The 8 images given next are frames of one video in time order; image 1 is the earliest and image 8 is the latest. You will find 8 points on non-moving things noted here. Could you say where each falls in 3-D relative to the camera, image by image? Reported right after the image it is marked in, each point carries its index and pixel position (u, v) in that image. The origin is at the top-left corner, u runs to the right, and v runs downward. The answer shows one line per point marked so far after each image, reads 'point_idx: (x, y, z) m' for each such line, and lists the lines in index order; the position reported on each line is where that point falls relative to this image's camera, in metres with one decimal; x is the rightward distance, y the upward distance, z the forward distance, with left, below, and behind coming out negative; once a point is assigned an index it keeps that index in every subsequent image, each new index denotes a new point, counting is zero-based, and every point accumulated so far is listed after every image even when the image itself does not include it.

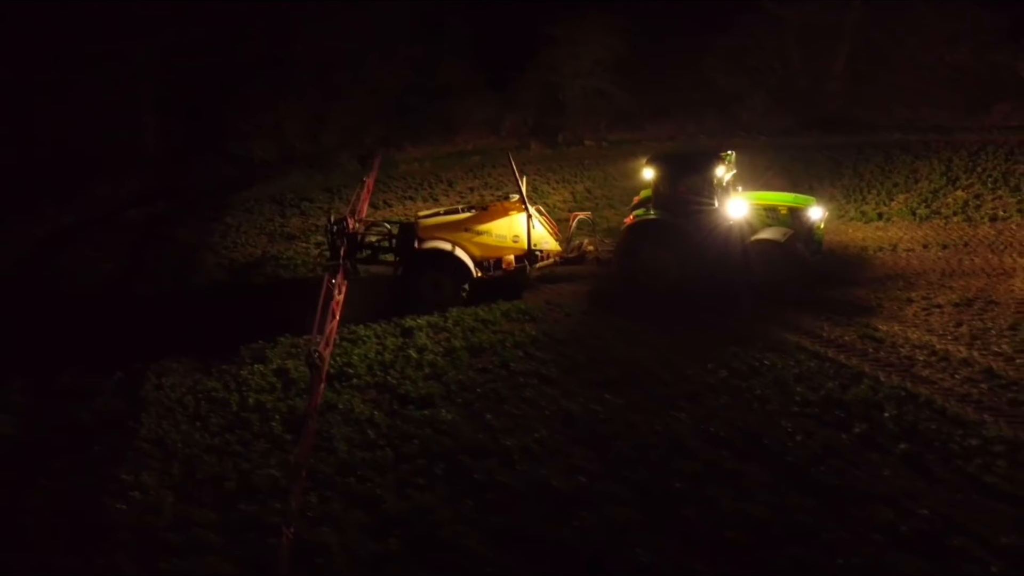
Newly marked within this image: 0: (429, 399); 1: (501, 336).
0: (-1.1, -1.4, +10.4) m
1: (-0.1, -0.7, +11.8) m
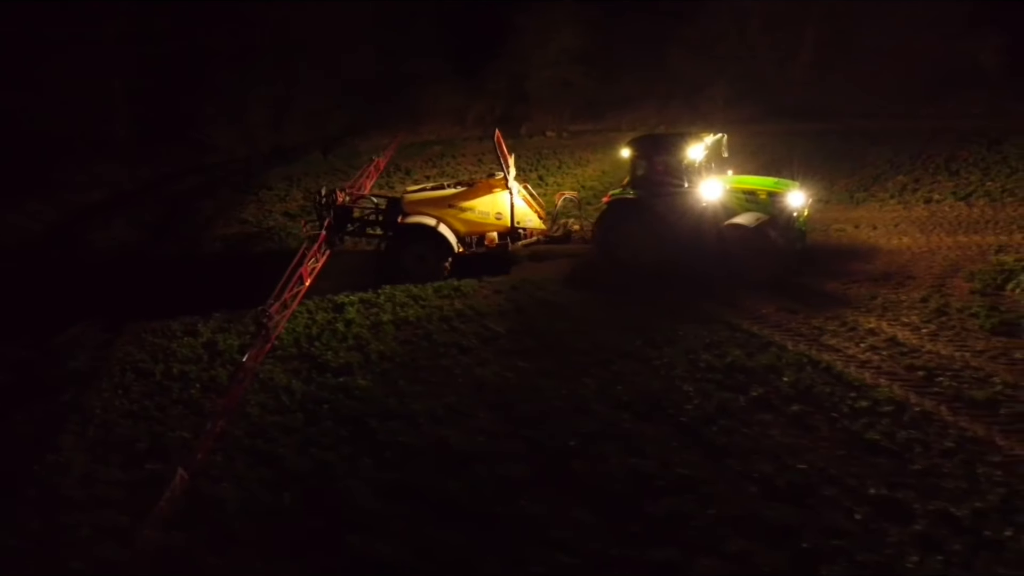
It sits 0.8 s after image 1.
0: (-2.1, -1.0, +10.6) m
1: (-1.2, -0.4, +12.0) m
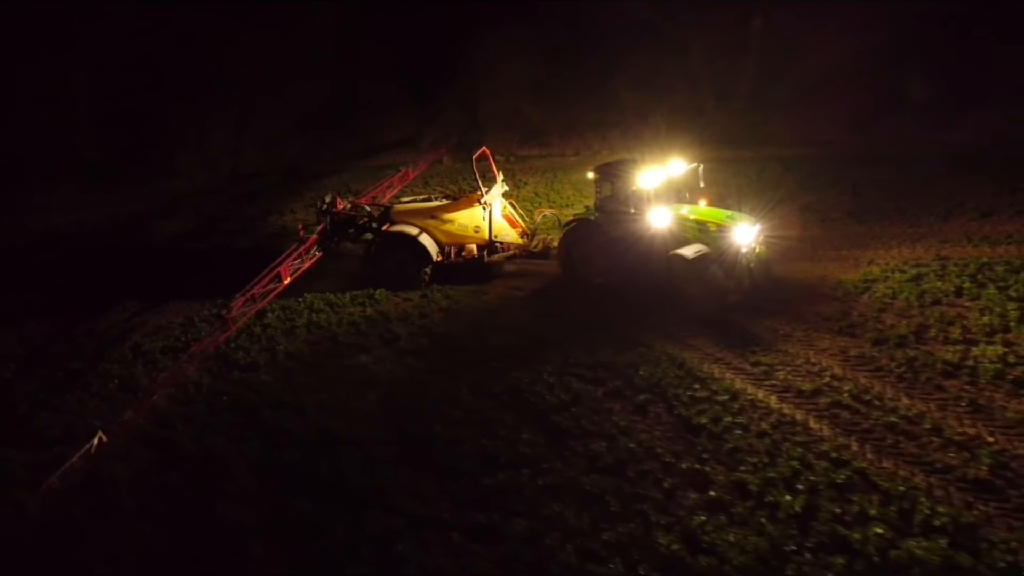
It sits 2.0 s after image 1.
0: (-3.7, -1.1, +11.6) m
1: (-2.7, -0.5, +13.0) m
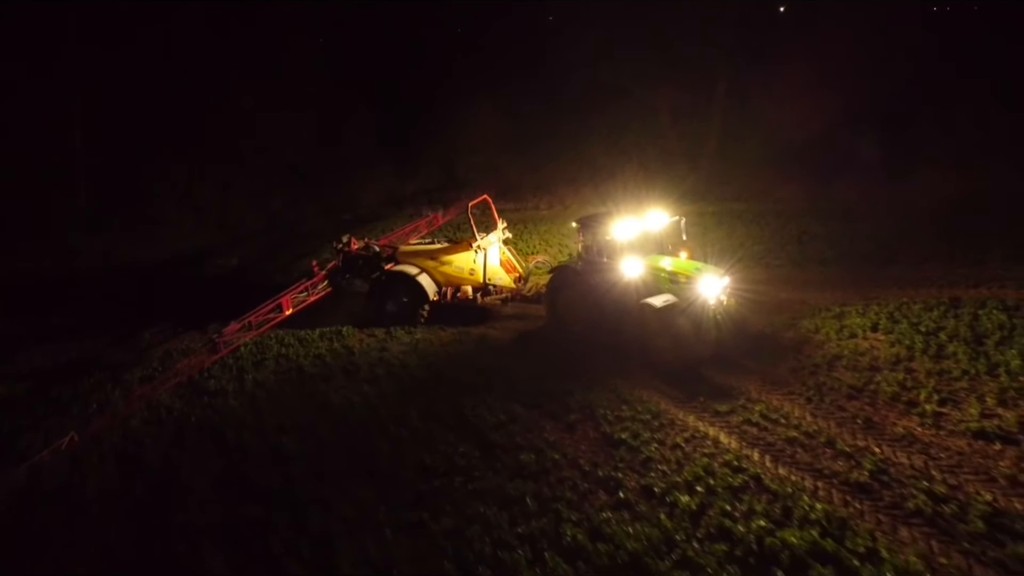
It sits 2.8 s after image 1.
0: (-4.4, -1.6, +12.5) m
1: (-3.5, -1.1, +14.0) m
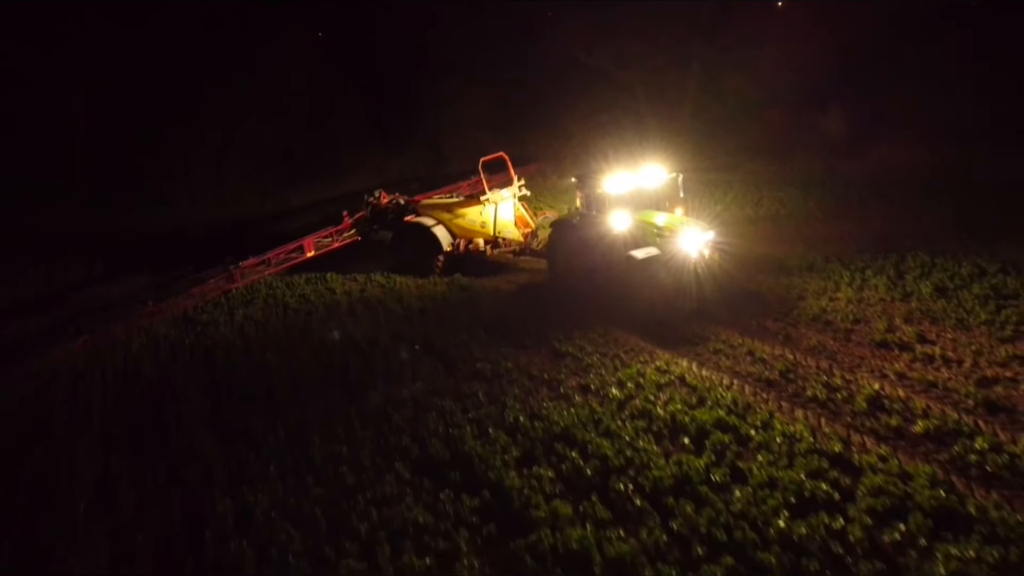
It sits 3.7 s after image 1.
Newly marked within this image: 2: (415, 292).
0: (-5.0, -0.6, +13.7) m
1: (-4.1, -0.1, +15.2) m
2: (-1.9, -0.1, +15.3) m
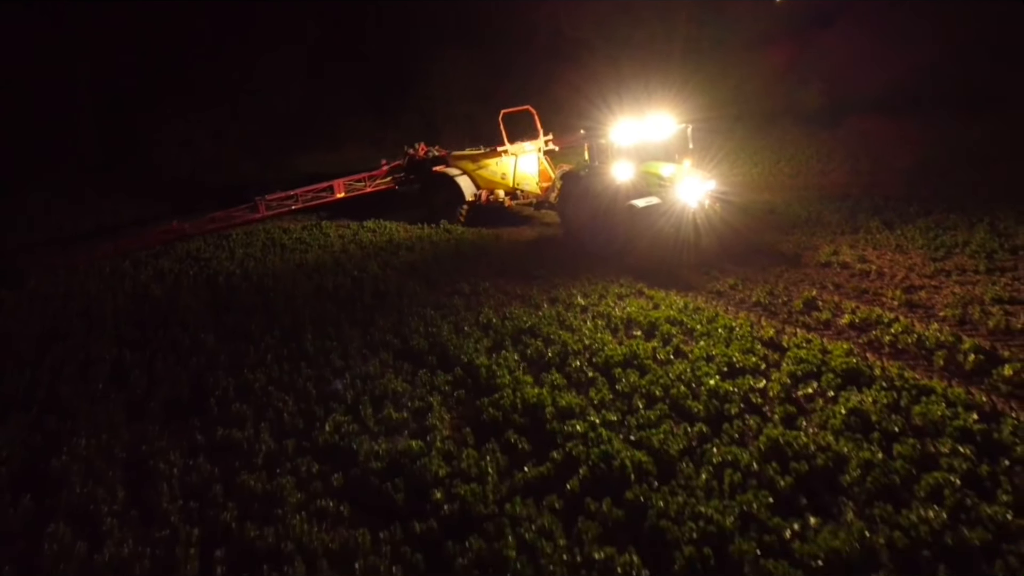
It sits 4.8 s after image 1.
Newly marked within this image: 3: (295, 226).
0: (-5.4, +0.5, +14.7) m
1: (-4.4, +1.0, +16.2) m
2: (-2.2, +1.0, +16.3) m
3: (-4.7, +1.3, +17.2) m
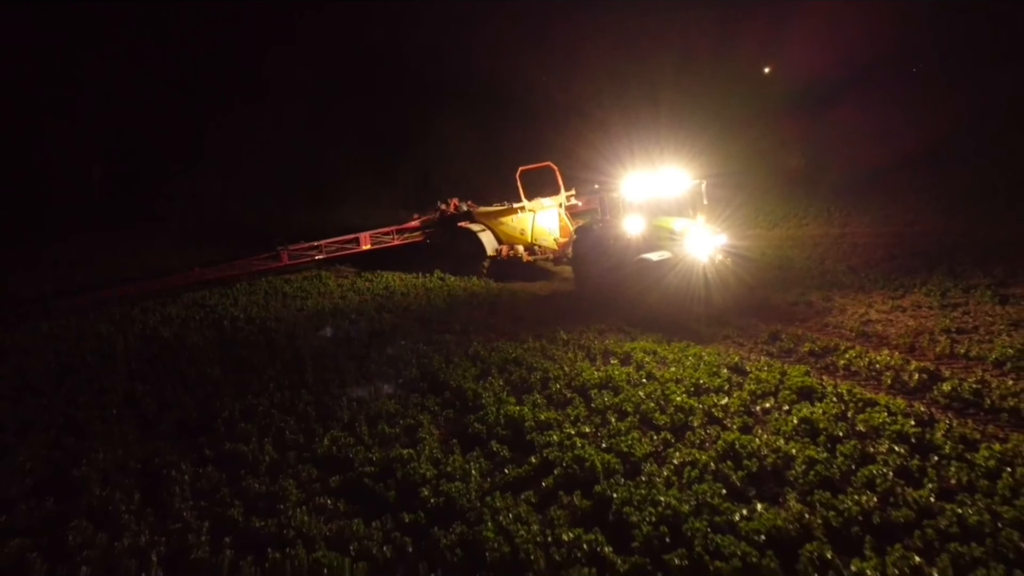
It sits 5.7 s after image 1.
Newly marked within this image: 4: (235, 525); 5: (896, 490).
0: (-5.6, -0.3, +15.5) m
1: (-4.6, 0.0, +17.0) m
2: (-2.4, 0.0, +17.1) m
3: (-4.9, +0.3, +18.1) m
4: (-2.3, -2.0, +6.7) m
5: (+3.0, -1.6, +6.2) m
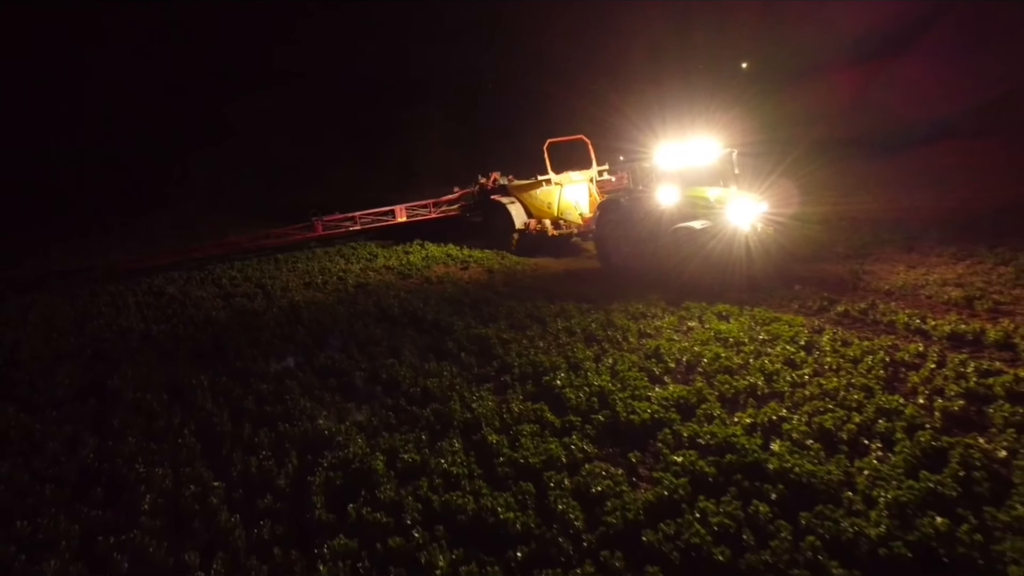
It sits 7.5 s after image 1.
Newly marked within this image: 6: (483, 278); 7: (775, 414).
0: (-6.1, +0.4, +16.9) m
1: (-5.2, +0.8, +18.5) m
2: (-3.0, +0.8, +18.6) m
3: (-5.5, +1.0, +19.5) m
4: (-2.6, -1.3, +8.2) m
5: (+2.6, -0.8, +7.9) m
6: (-0.8, +0.3, +14.9) m
7: (+2.3, -1.1, +6.9) m
